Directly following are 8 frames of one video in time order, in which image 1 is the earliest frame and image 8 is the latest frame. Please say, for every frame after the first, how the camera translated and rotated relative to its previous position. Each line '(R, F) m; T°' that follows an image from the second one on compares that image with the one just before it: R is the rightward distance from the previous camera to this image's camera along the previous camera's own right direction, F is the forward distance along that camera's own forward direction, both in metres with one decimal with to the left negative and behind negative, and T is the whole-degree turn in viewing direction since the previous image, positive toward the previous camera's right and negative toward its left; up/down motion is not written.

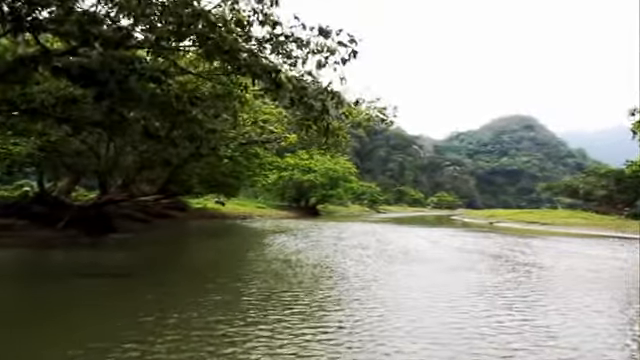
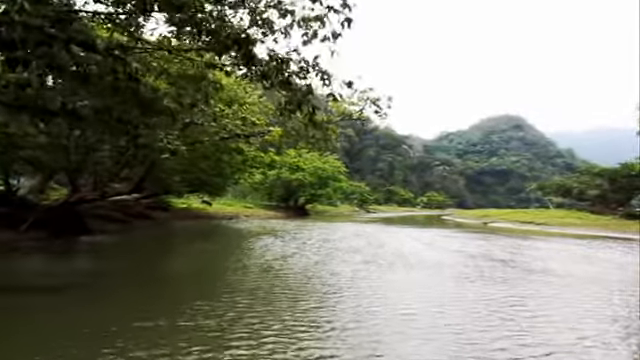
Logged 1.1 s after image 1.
(+0.1, +1.9) m; +1°
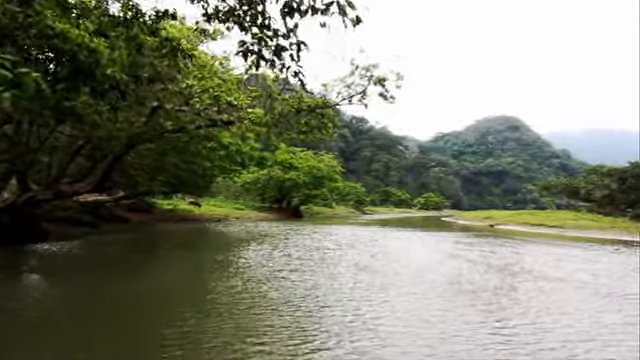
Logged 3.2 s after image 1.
(0.0, +3.9) m; 0°
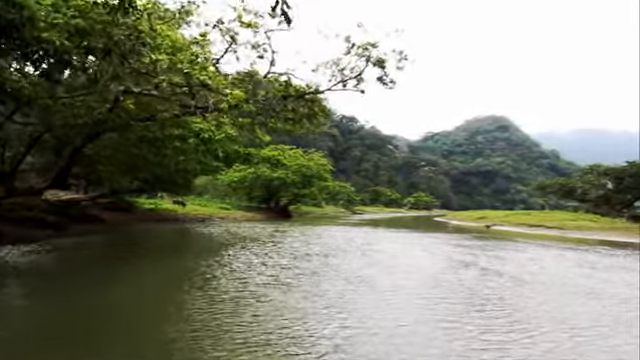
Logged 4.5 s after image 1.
(0.0, +2.4) m; +1°
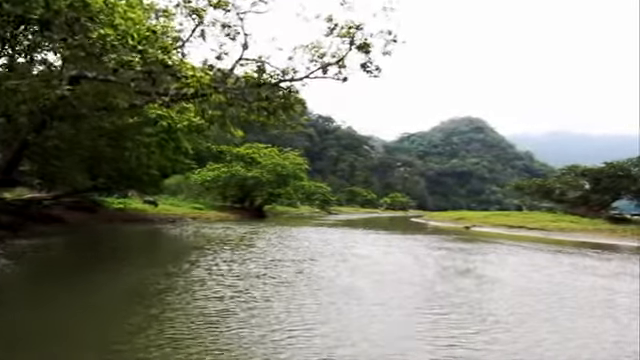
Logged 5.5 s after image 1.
(0.0, +1.6) m; +2°
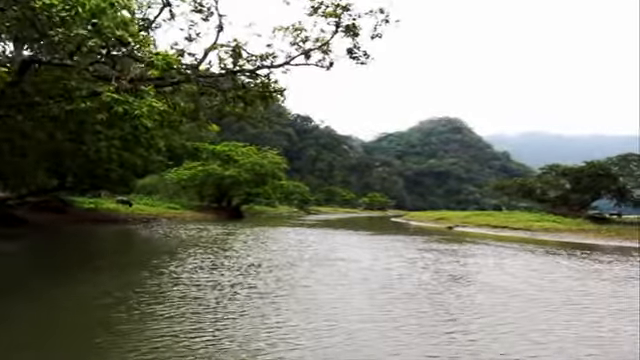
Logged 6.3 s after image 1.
(-0.1, +1.4) m; +2°
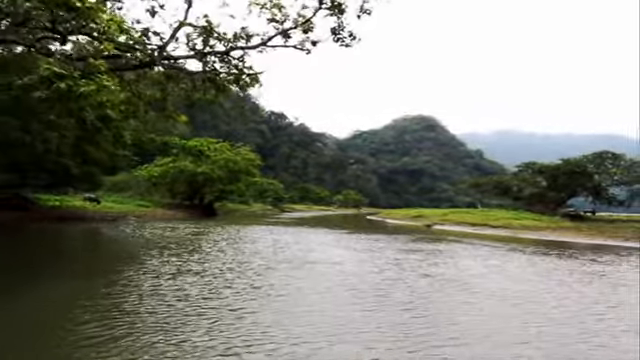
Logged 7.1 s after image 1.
(-0.1, +1.4) m; +2°
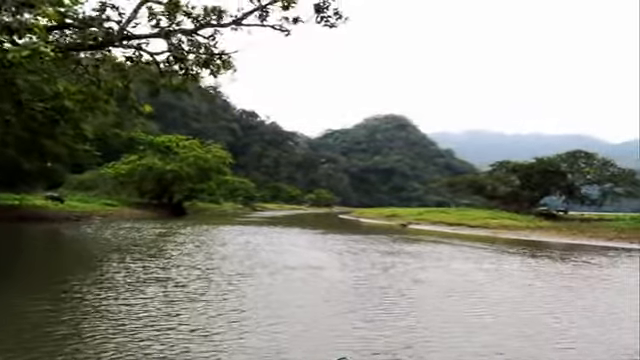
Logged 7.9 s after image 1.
(-0.2, +1.4) m; +3°
